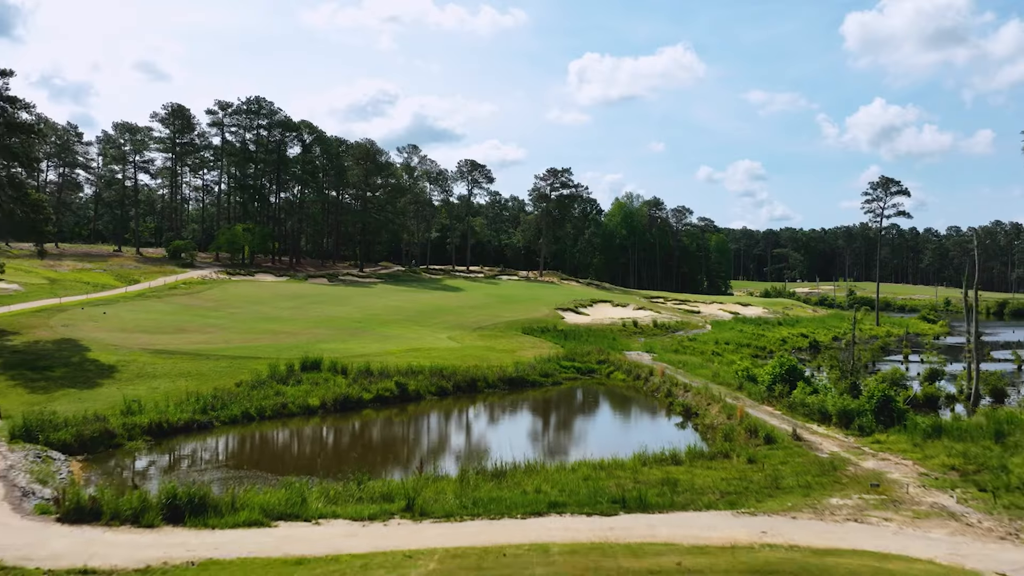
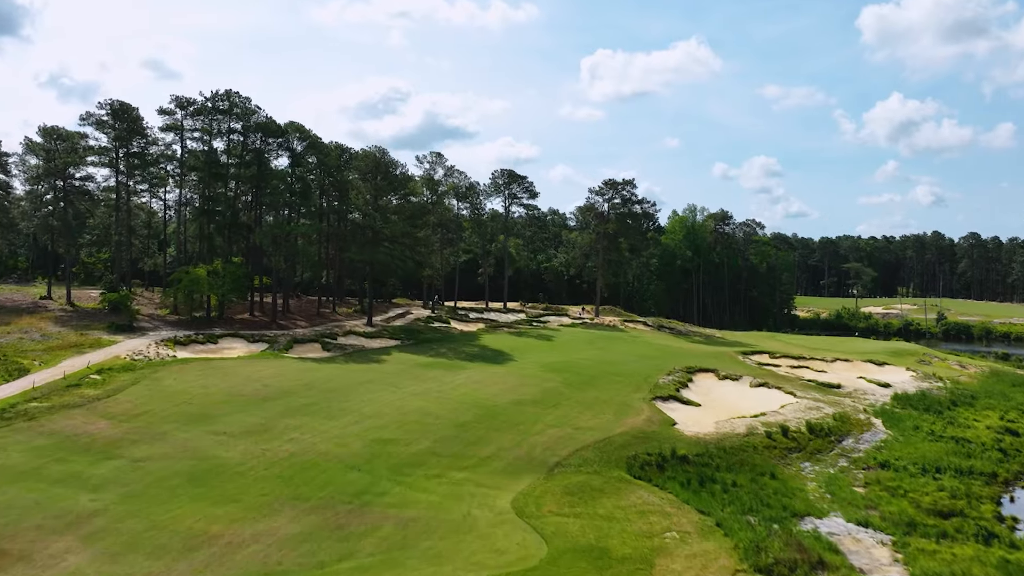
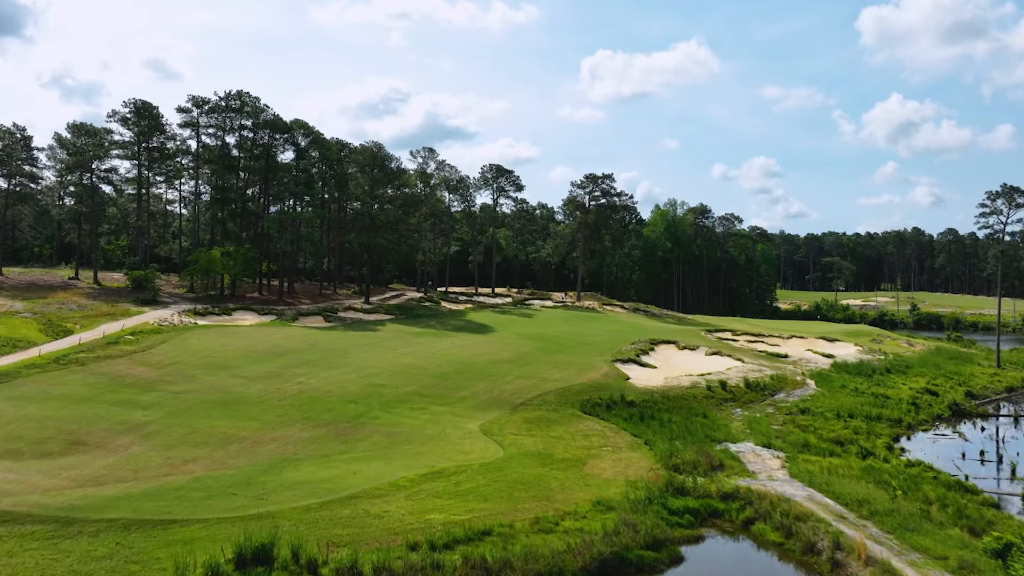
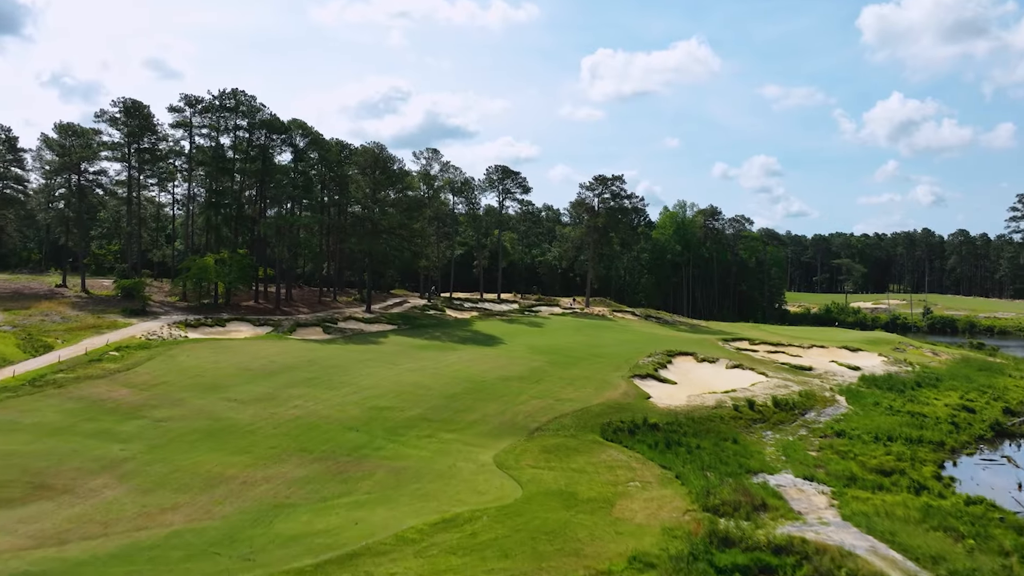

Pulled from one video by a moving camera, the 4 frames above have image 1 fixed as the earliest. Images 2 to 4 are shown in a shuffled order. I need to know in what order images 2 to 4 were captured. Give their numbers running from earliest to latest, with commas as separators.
3, 4, 2
